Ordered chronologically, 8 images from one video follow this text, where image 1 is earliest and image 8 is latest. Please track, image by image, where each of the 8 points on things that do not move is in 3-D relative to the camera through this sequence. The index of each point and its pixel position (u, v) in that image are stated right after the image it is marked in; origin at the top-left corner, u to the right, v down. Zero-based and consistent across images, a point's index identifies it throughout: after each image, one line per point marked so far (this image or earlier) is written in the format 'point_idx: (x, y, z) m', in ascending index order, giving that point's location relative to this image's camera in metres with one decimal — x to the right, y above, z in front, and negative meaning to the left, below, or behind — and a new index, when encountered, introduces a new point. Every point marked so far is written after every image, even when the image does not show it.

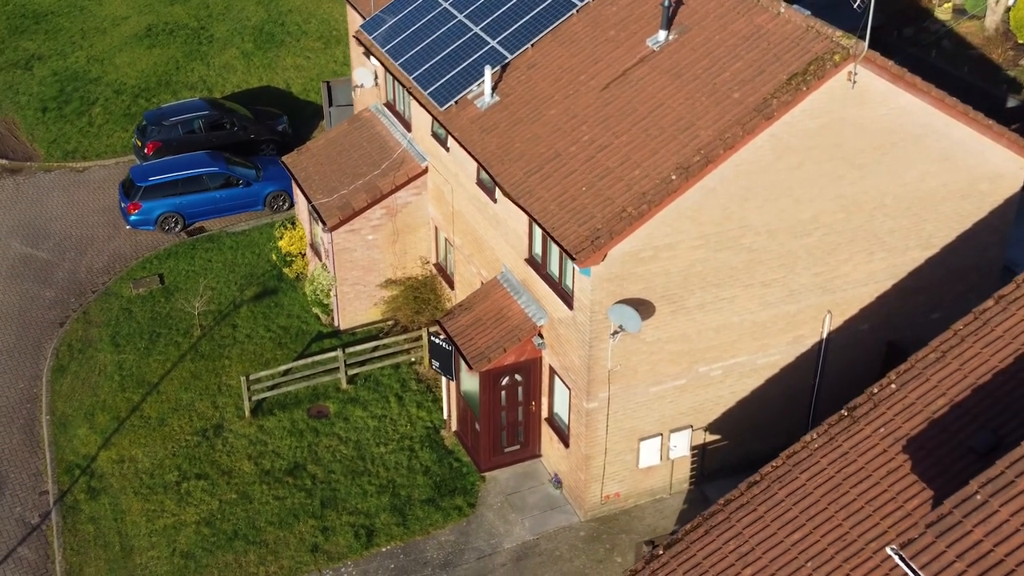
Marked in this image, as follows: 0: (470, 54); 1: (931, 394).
0: (-0.7, +3.7, +19.9) m
1: (+4.5, -1.2, +13.5) m
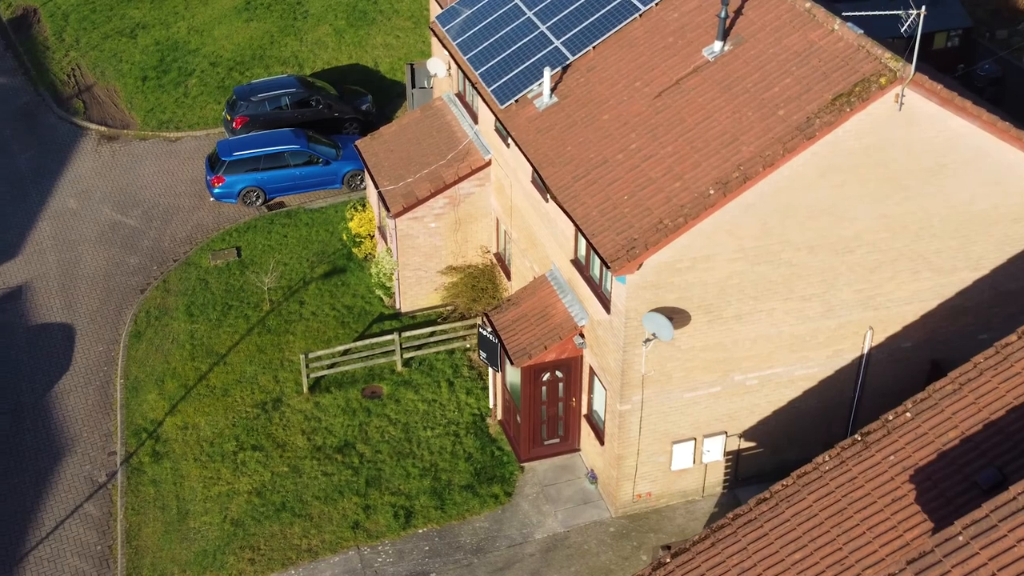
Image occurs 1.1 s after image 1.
0: (+0.4, +3.8, +20.3) m
1: (+4.7, -1.5, +13.7) m
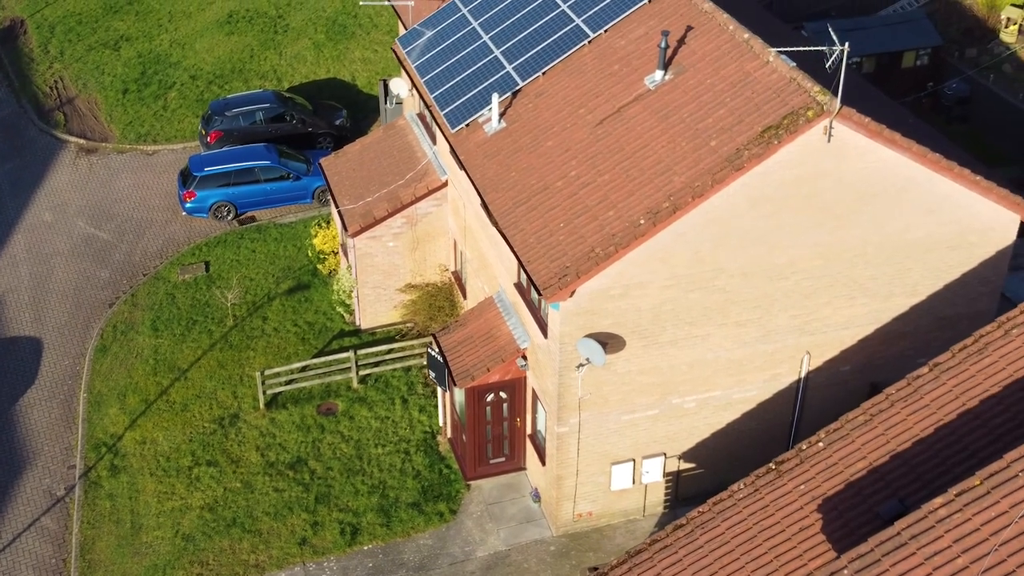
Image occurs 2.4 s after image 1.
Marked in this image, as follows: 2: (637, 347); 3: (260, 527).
0: (-0.4, +3.5, +20.7) m
1: (+3.8, -1.9, +14.0) m
2: (+1.8, -0.8, +17.4) m
3: (-3.9, -3.7, +19.3) m
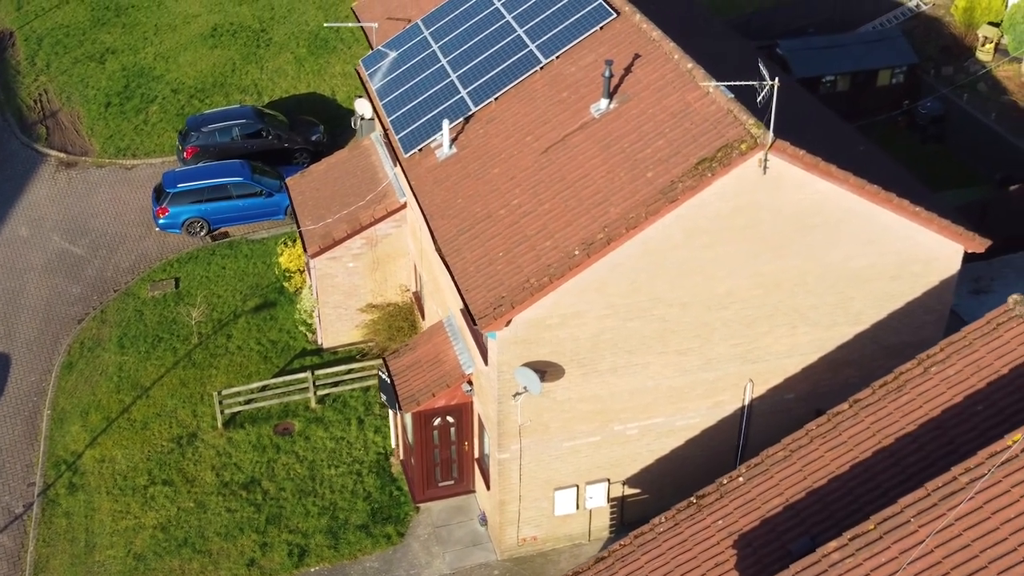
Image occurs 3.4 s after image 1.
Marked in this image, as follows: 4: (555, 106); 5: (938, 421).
0: (-1.2, +3.1, +20.8) m
1: (+2.9, -2.3, +14.1) m
2: (+0.9, -1.2, +17.5) m
3: (-4.8, -4.1, +19.5) m
4: (+0.7, +2.8, +19.2) m
5: (+4.7, -1.5, +13.6) m
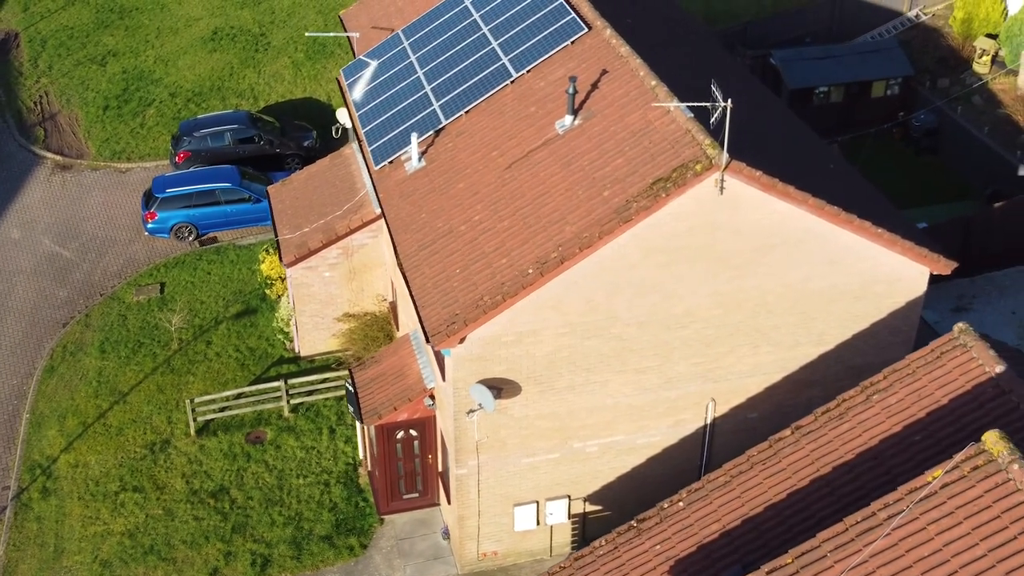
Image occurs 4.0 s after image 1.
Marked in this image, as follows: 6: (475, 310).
0: (-1.7, +2.9, +20.8) m
1: (+2.2, -2.6, +14.0) m
2: (+0.3, -1.5, +17.5) m
3: (-5.4, -4.3, +19.7) m
4: (+0.2, +2.6, +19.1) m
5: (+4.0, -1.8, +13.5) m
6: (-0.5, -0.3, +16.4) m
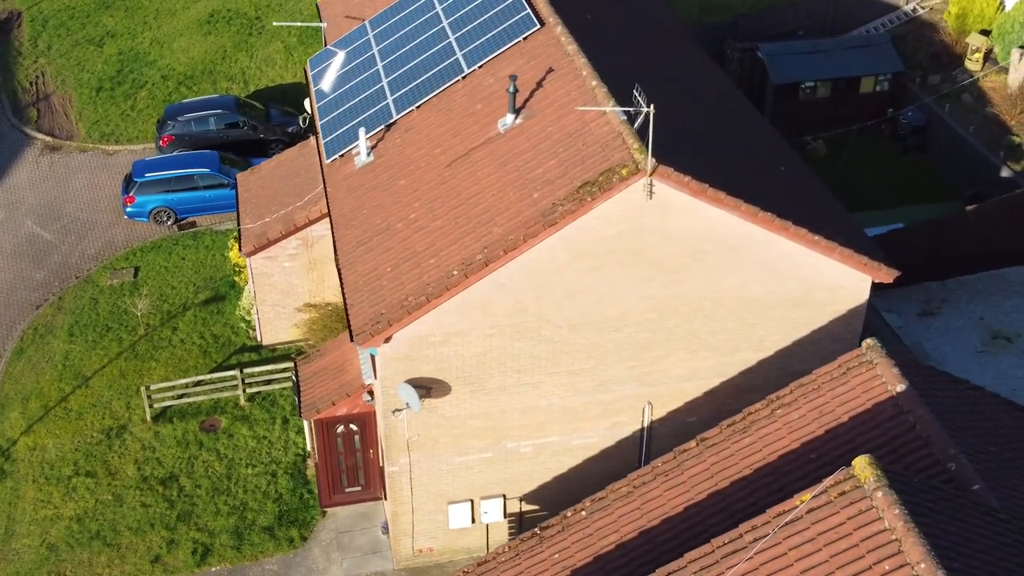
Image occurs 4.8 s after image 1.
0: (-2.4, +3.0, +20.8) m
1: (+1.1, -2.7, +13.9) m
2: (-0.7, -1.5, +17.5) m
3: (-6.3, -4.1, +19.9) m
4: (-0.7, +2.6, +19.1) m
5: (+2.8, -1.9, +13.3) m
6: (-1.5, -0.3, +16.4) m
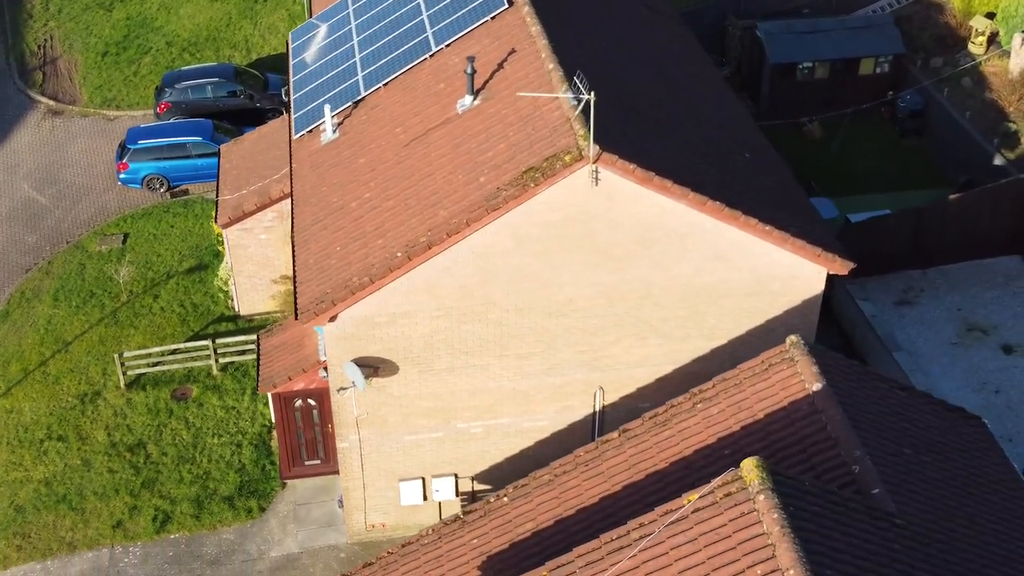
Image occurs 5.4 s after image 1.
0: (-2.9, +3.4, +20.9) m
1: (+0.2, -2.6, +14.0) m
2: (-1.4, -1.2, +17.6) m
3: (-7.0, -3.6, +20.3) m
4: (-1.3, +2.9, +19.1) m
5: (+1.9, -1.9, +13.3) m
6: (-2.2, 0.0, +16.5) m
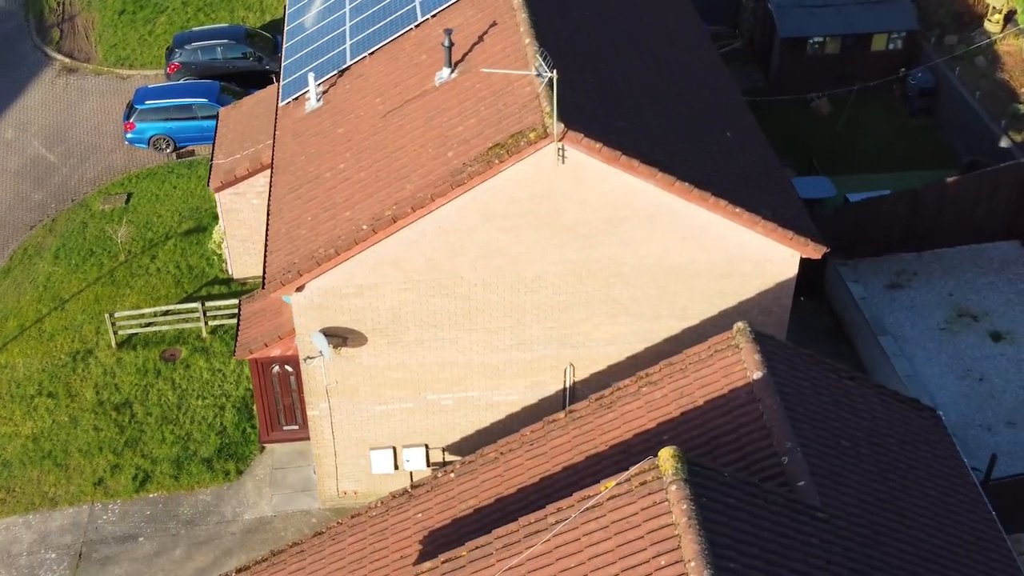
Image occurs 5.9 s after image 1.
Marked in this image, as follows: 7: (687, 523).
0: (-3.1, +4.0, +20.9) m
1: (-0.5, -2.3, +14.2) m
2: (-1.9, -0.8, +17.8) m
3: (-7.4, -2.9, +20.8) m
4: (-1.6, +3.4, +19.0) m
5: (+1.2, -1.7, +13.4) m
6: (-2.7, +0.4, +16.6) m
7: (+1.4, -2.0, +10.3) m
